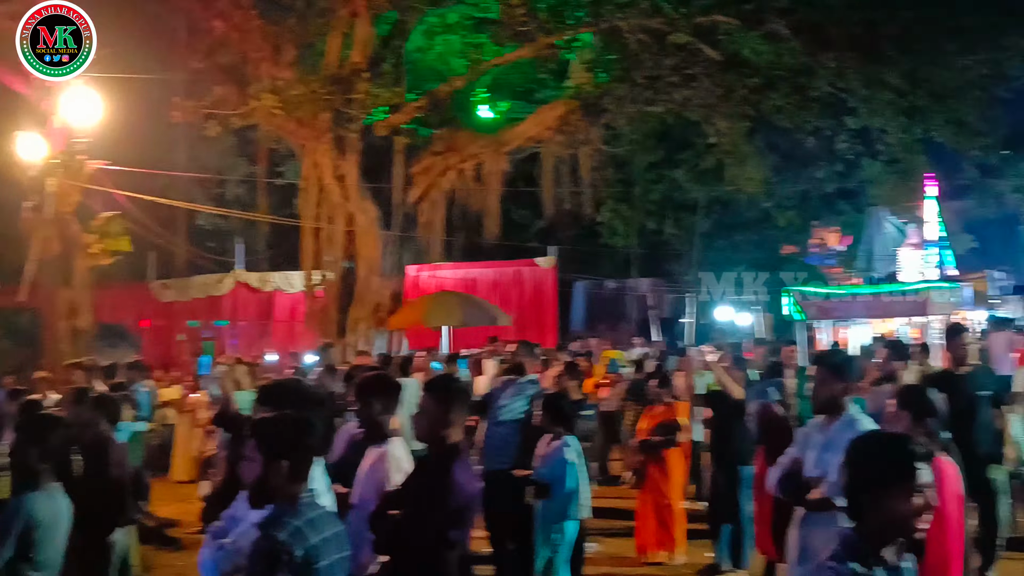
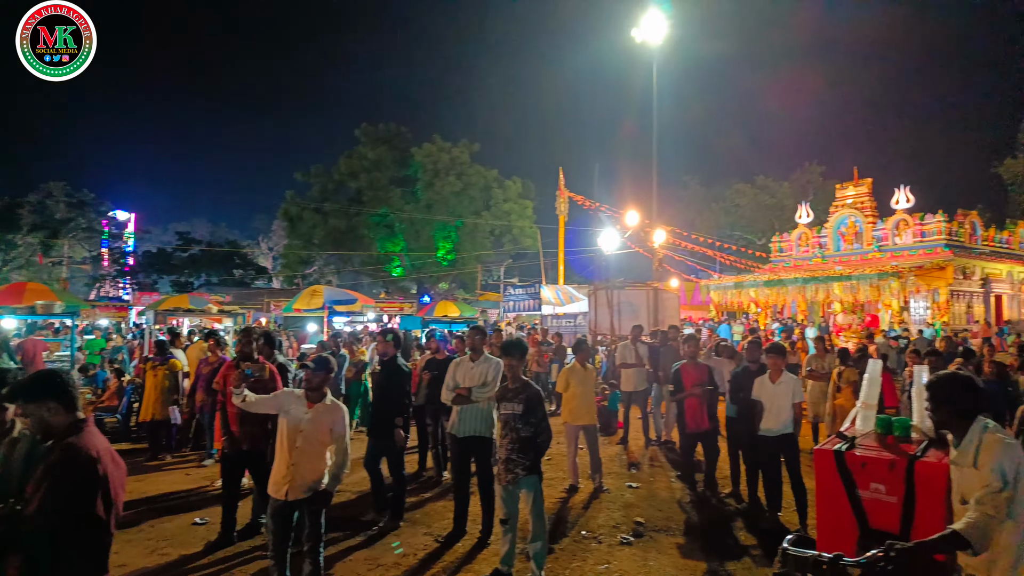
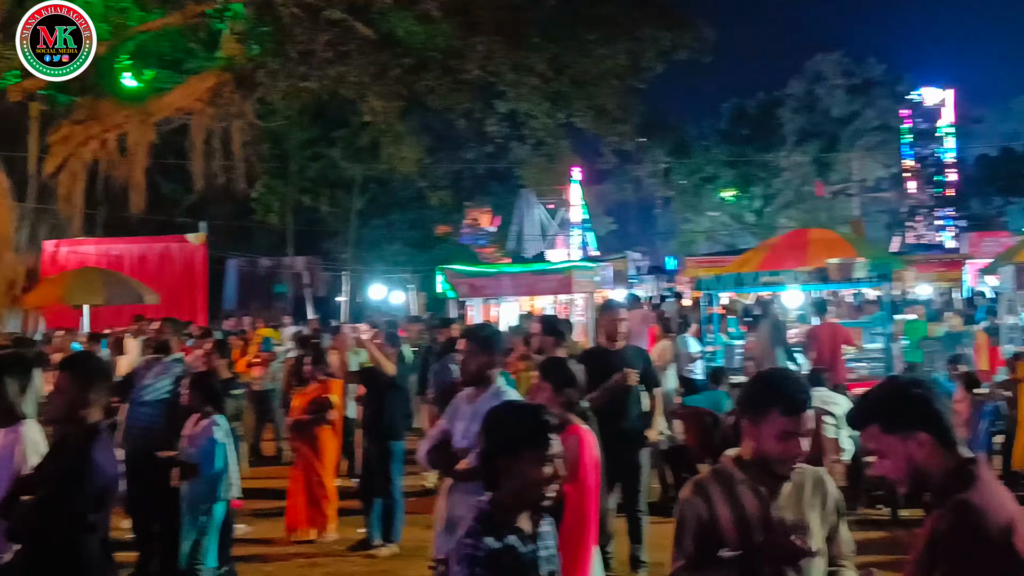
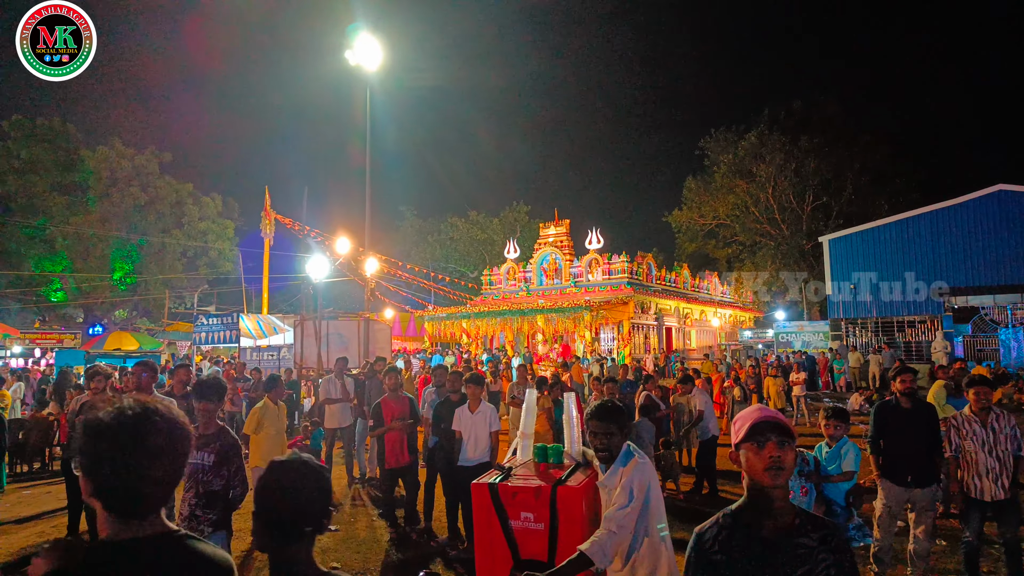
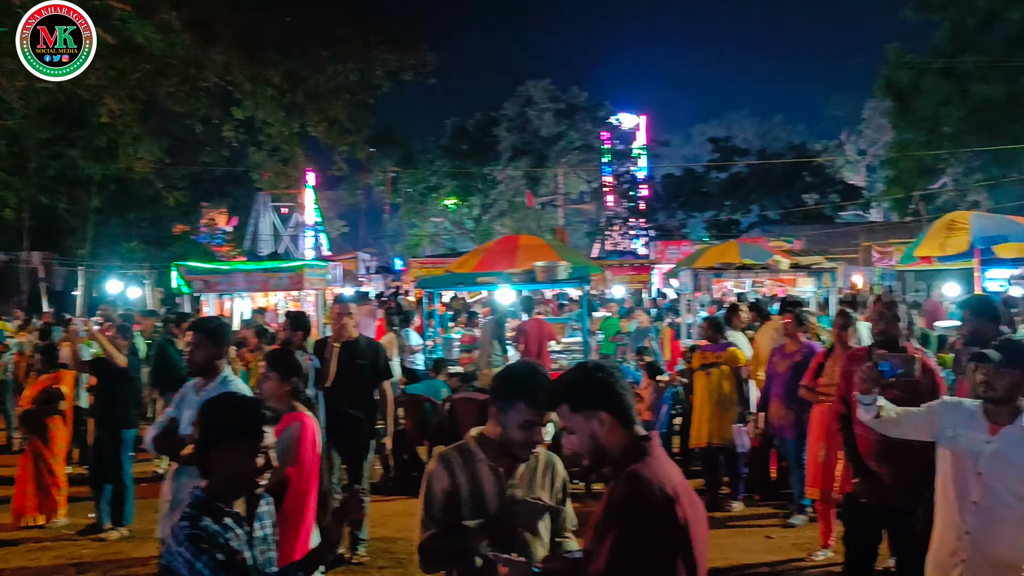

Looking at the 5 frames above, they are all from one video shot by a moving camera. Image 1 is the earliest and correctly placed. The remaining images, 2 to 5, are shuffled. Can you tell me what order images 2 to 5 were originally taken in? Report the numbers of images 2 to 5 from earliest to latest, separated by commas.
3, 5, 2, 4
